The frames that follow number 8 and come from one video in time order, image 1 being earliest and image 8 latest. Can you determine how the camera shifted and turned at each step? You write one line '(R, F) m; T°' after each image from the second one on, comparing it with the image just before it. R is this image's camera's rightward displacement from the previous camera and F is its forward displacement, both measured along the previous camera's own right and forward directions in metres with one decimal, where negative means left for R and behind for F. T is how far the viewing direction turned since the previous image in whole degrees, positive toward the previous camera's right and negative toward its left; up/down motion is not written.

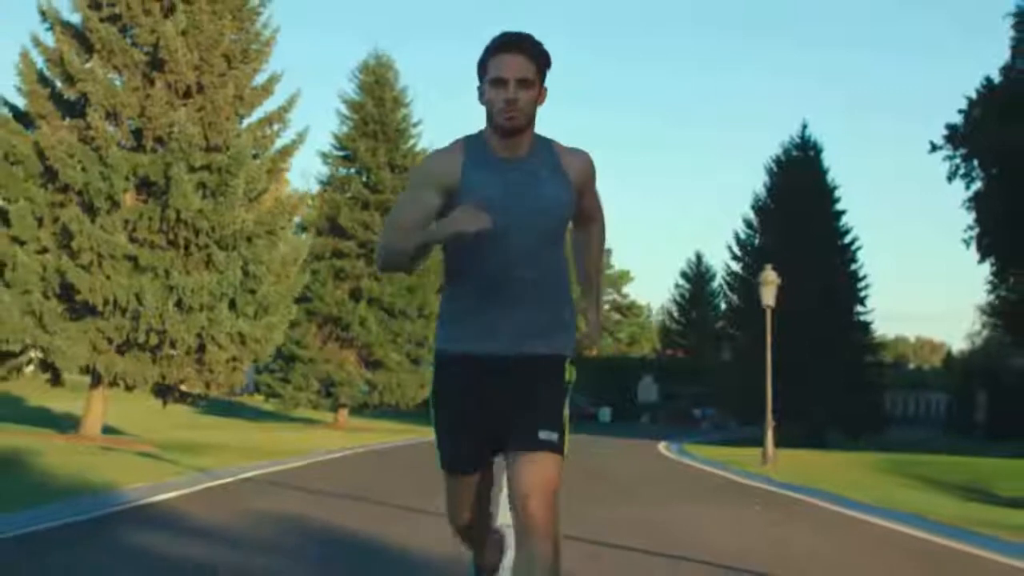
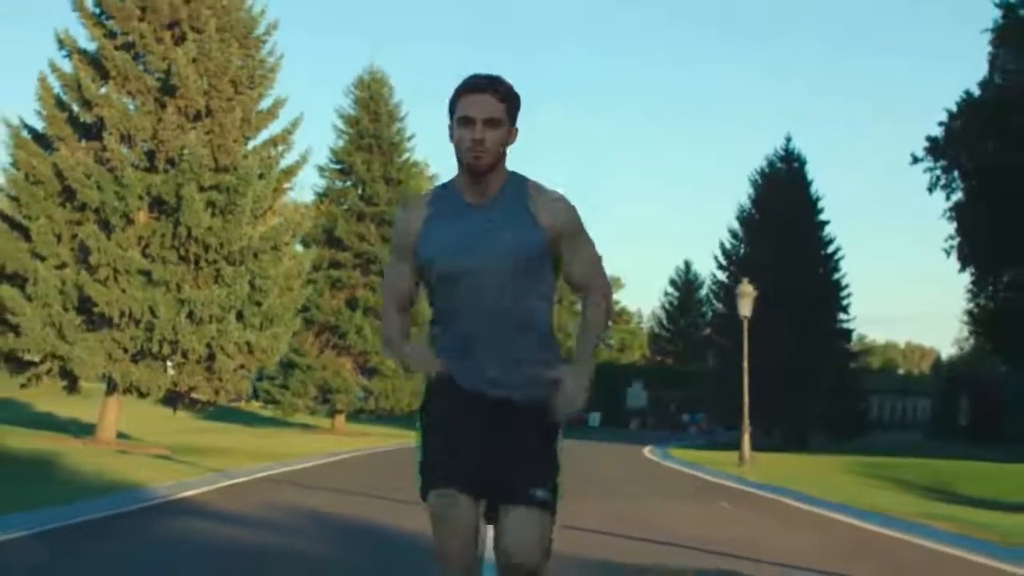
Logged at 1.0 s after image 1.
(0.0, -1.6) m; 0°
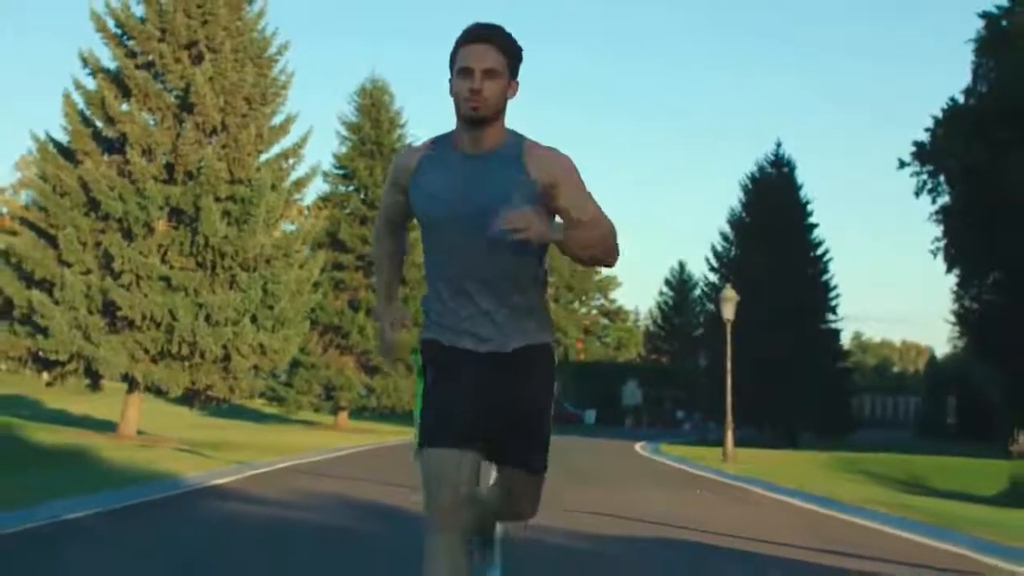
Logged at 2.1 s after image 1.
(0.0, -1.8) m; 0°
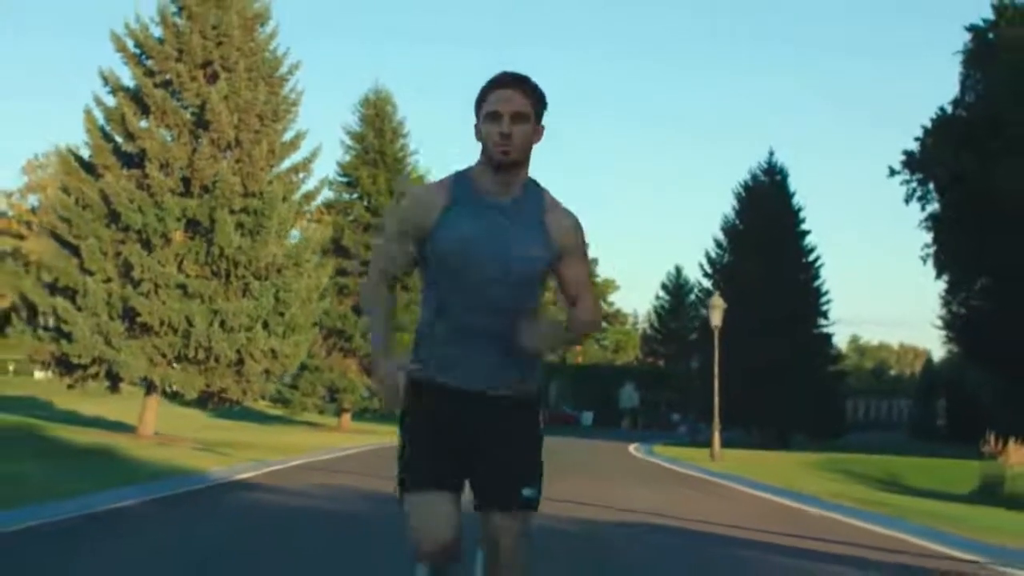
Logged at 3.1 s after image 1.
(0.0, -1.6) m; 0°
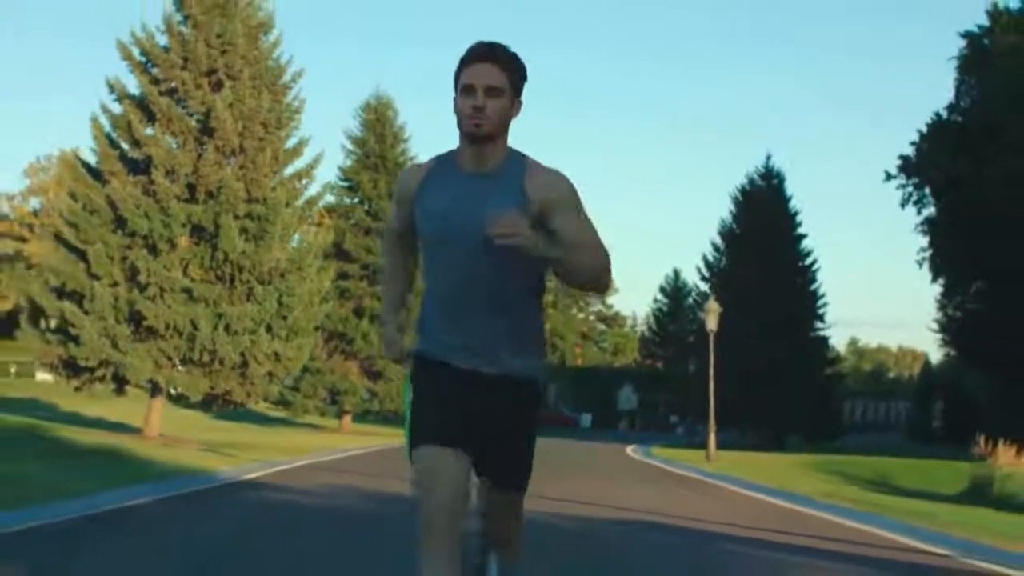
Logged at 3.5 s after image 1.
(0.0, -0.6) m; 0°
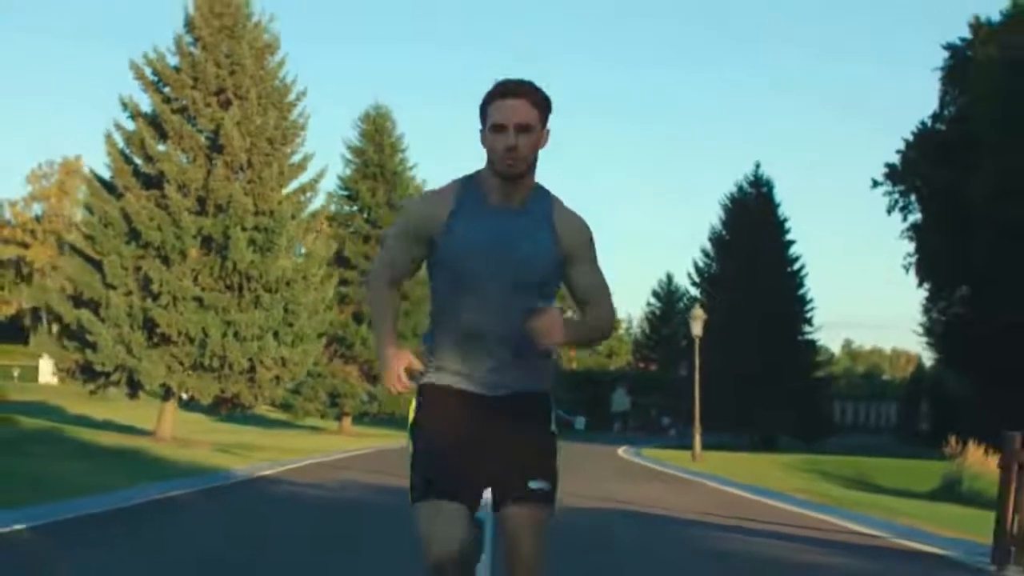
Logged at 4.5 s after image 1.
(0.0, -1.7) m; 0°
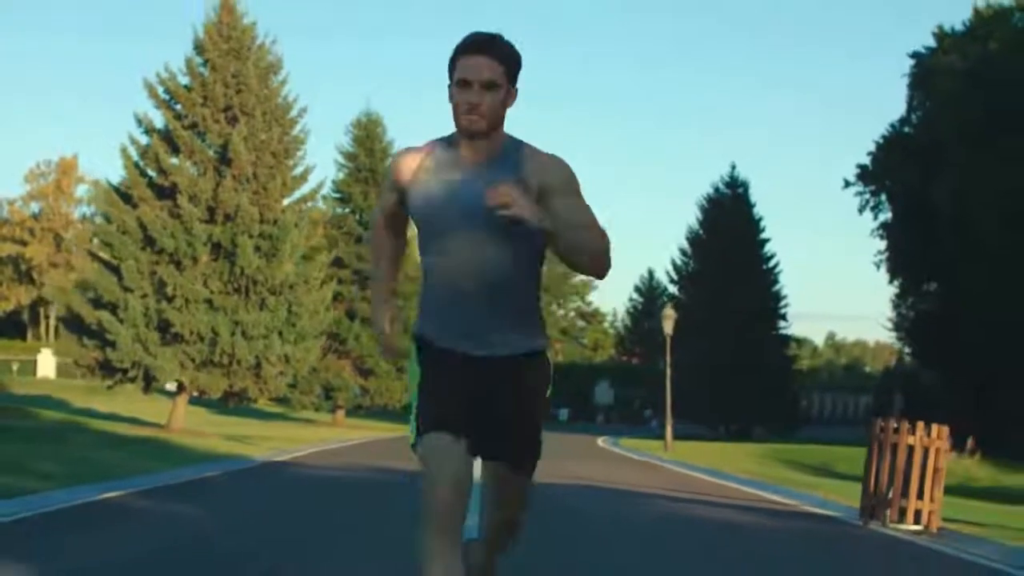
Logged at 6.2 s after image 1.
(0.0, -2.9) m; +1°
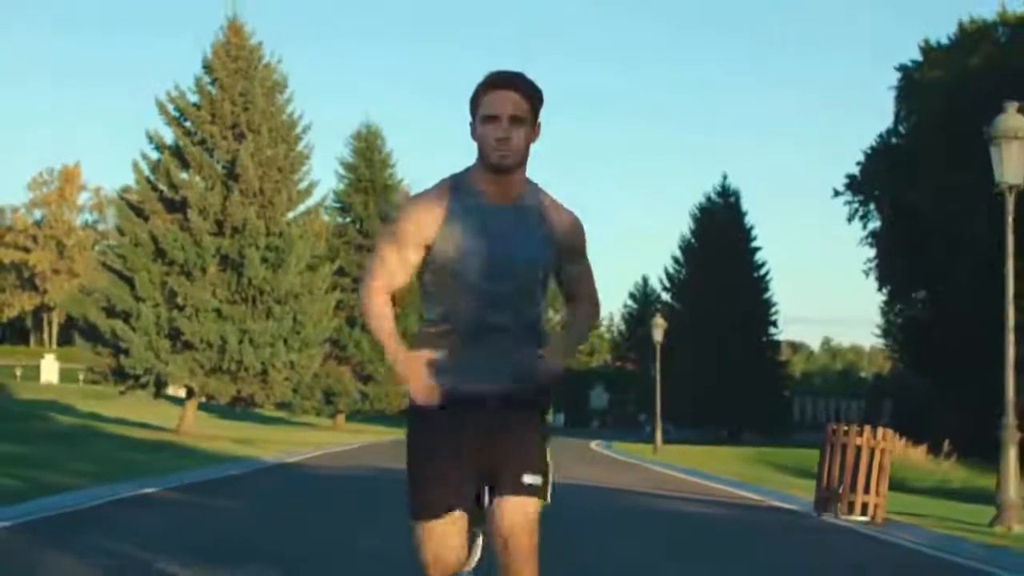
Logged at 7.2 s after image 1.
(0.0, -1.6) m; 0°
